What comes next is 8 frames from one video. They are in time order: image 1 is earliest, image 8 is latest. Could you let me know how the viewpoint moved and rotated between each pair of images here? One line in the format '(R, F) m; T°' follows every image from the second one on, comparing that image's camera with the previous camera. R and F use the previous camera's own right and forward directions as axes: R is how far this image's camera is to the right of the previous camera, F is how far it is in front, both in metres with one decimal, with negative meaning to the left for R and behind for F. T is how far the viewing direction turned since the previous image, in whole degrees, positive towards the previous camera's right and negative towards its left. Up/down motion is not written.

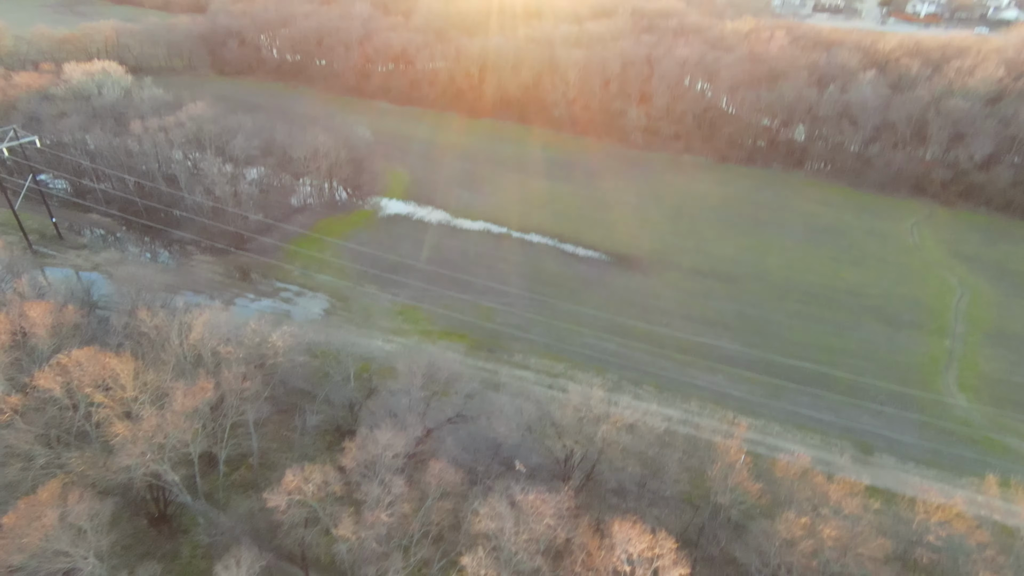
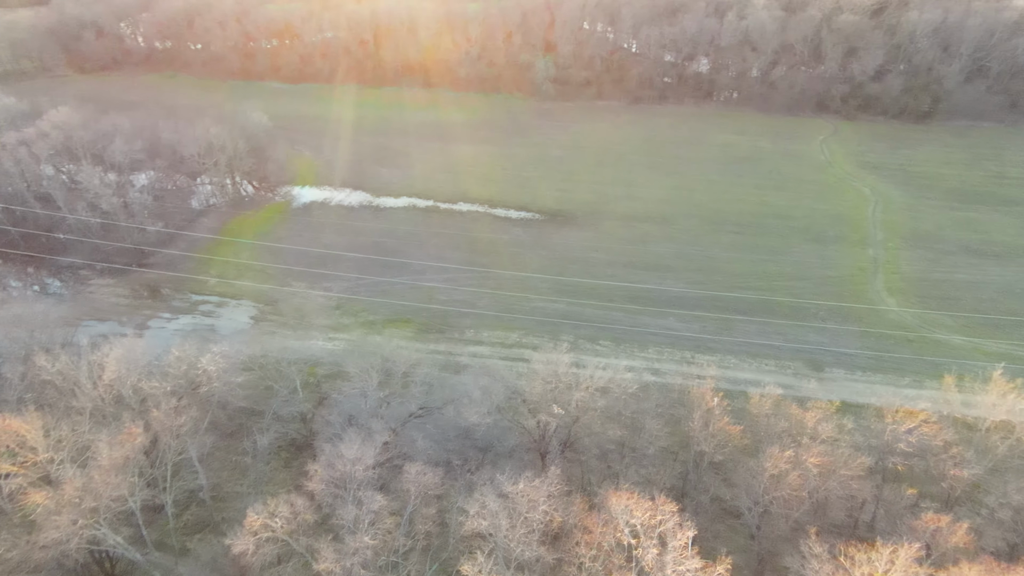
(-0.6, +1.3) m; +7°
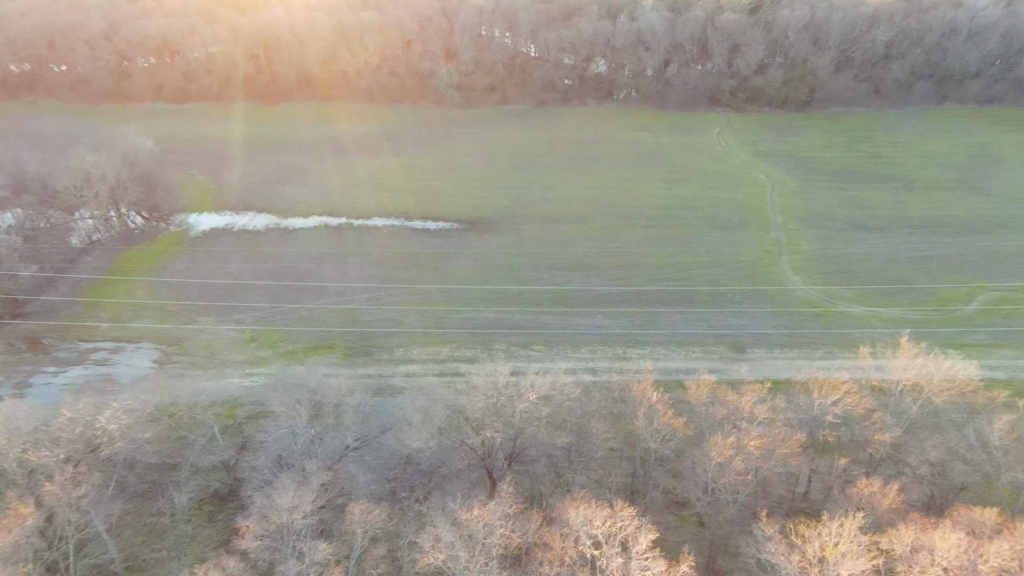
(-0.3, +0.6) m; +8°
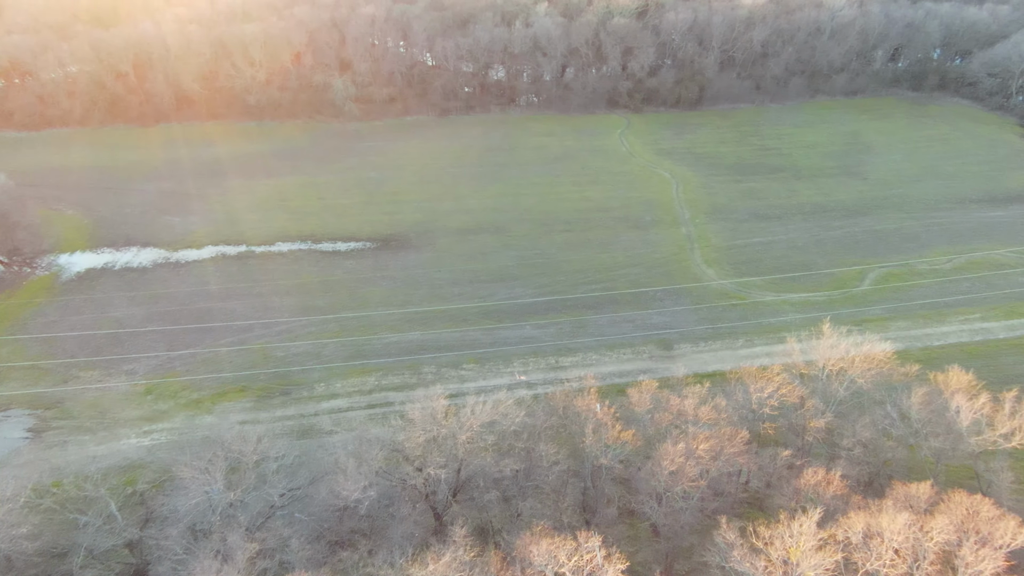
(-0.5, +1.0) m; +9°
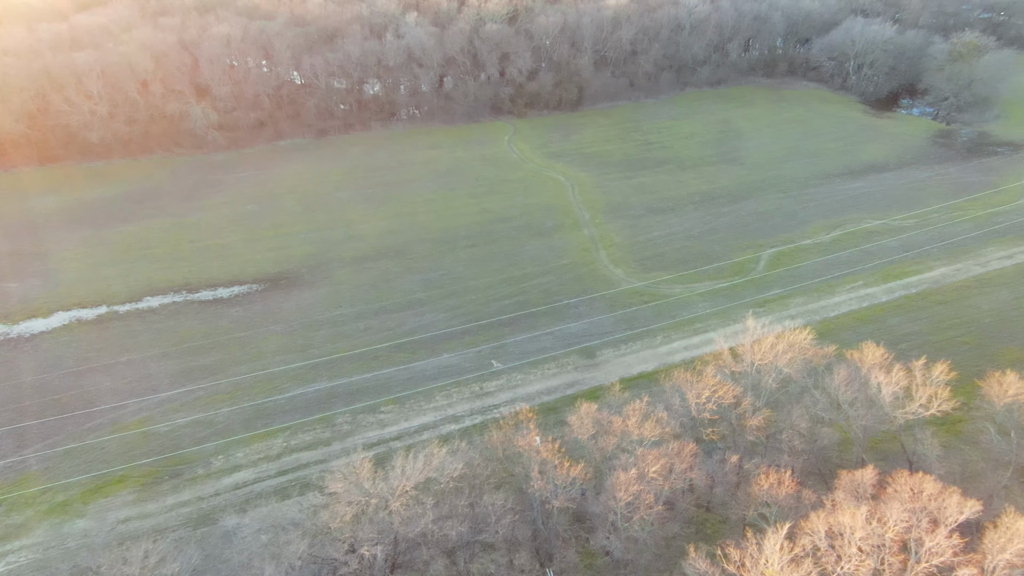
(-0.4, +1.6) m; +10°
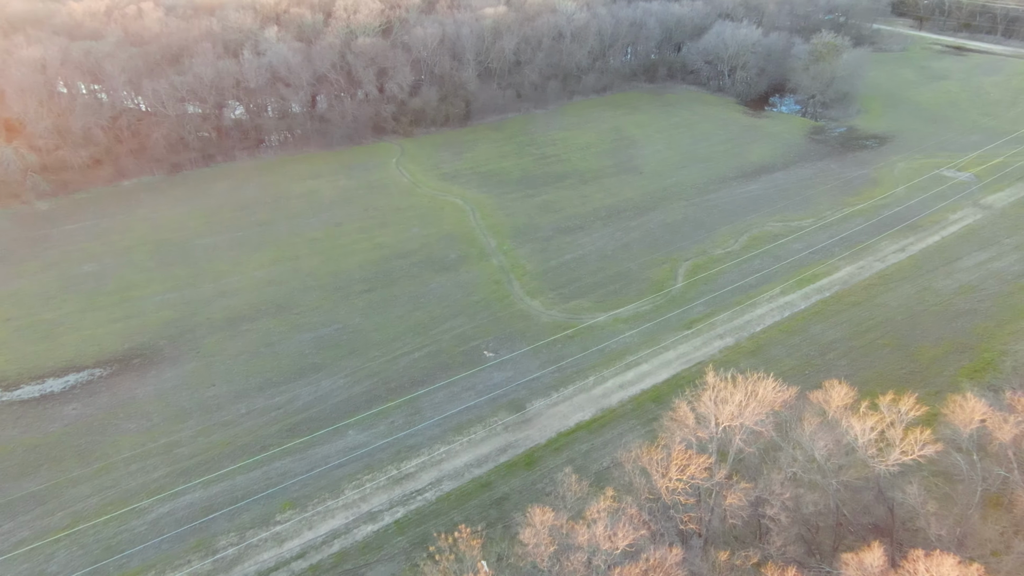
(-0.3, +3.8) m; +10°
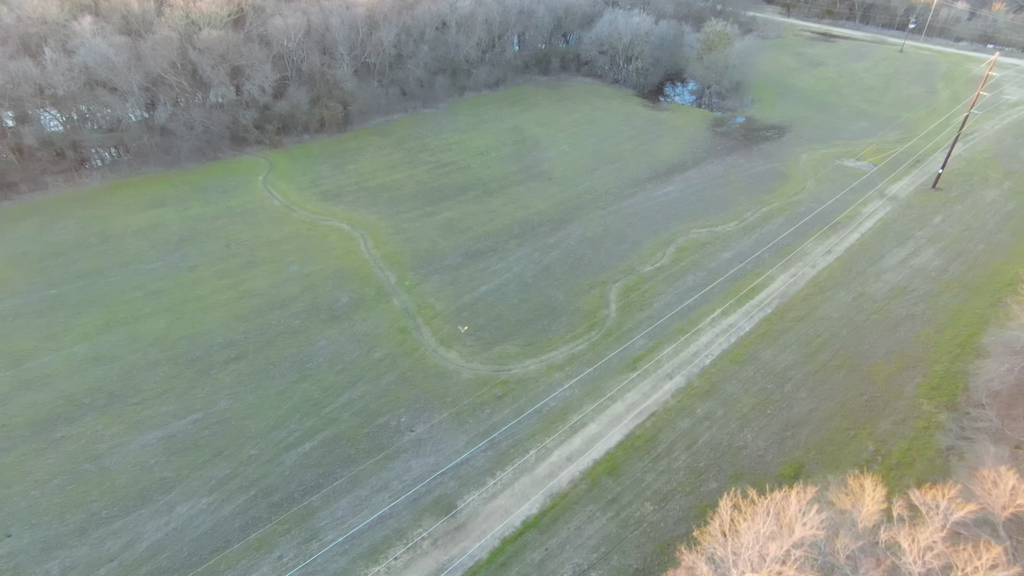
(-0.4, +5.6) m; +10°
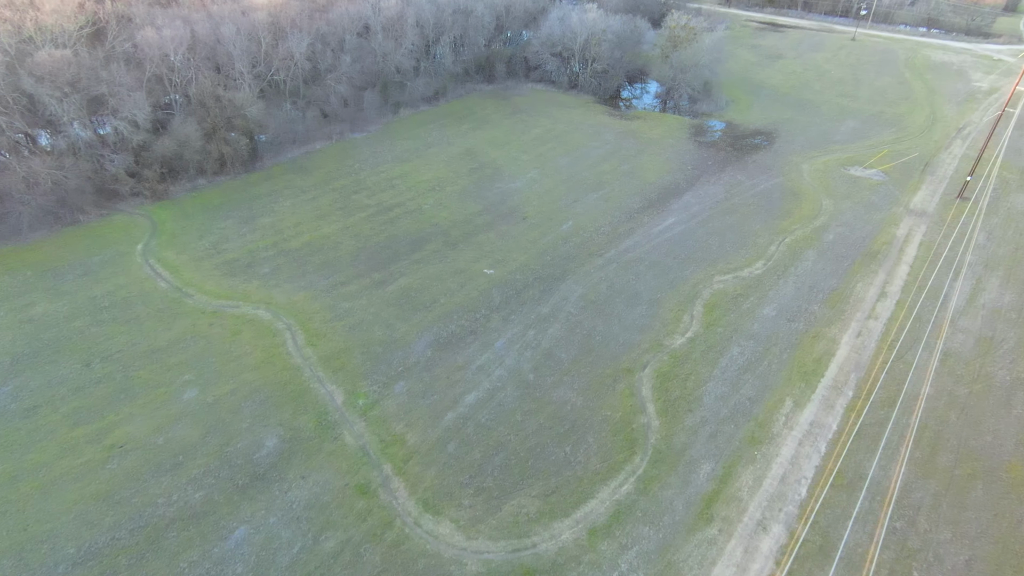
(-2.1, +8.9) m; +6°
